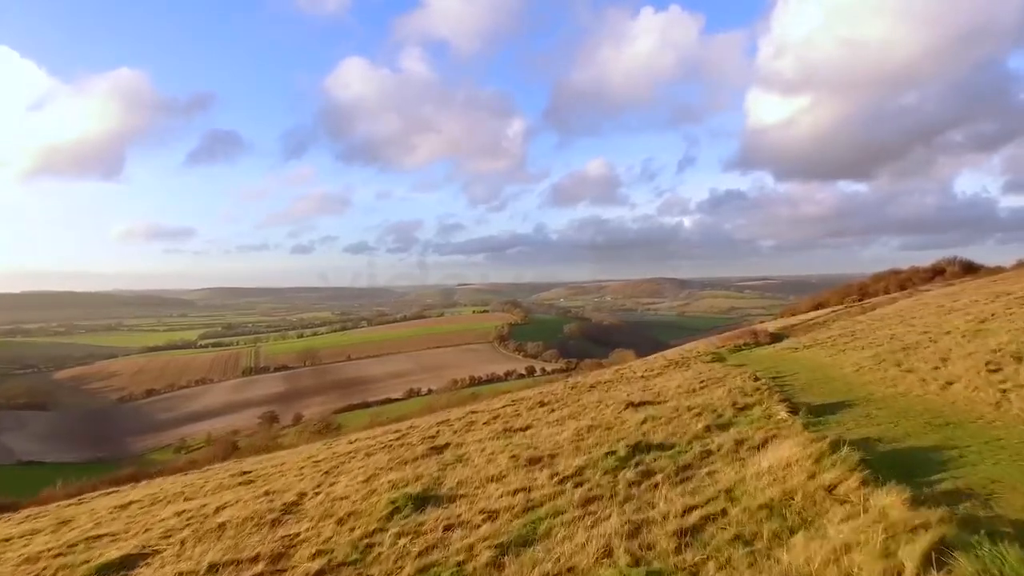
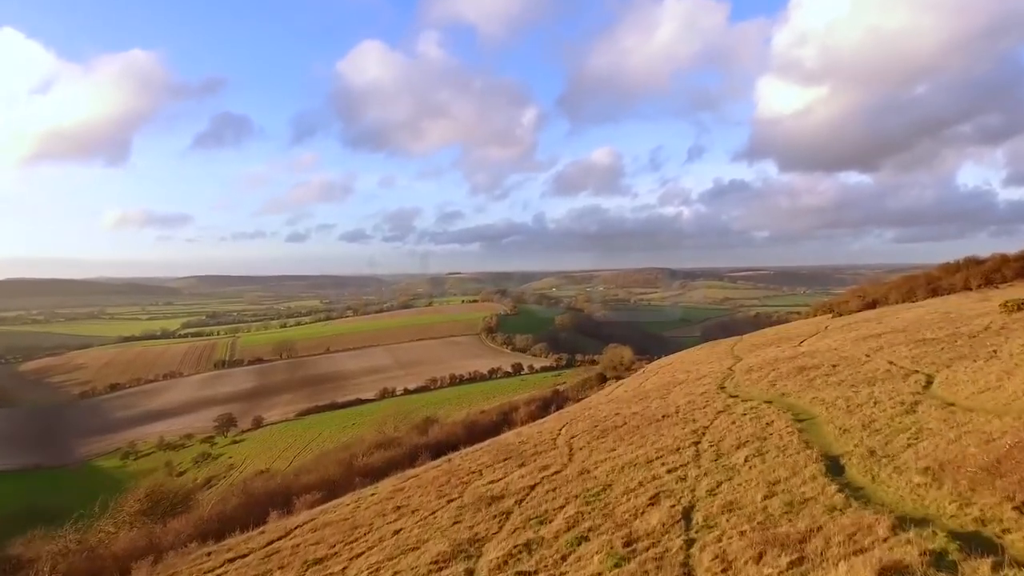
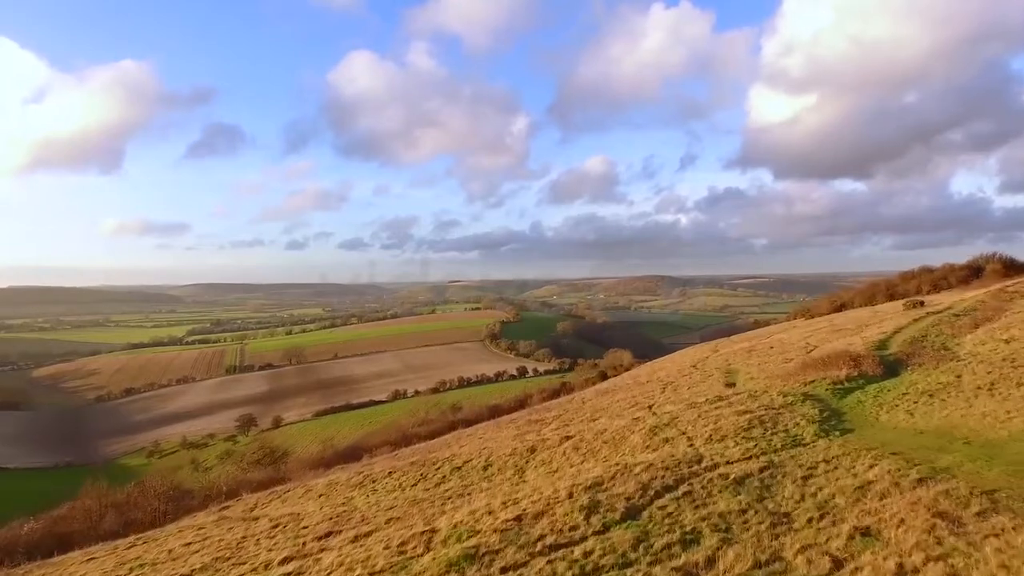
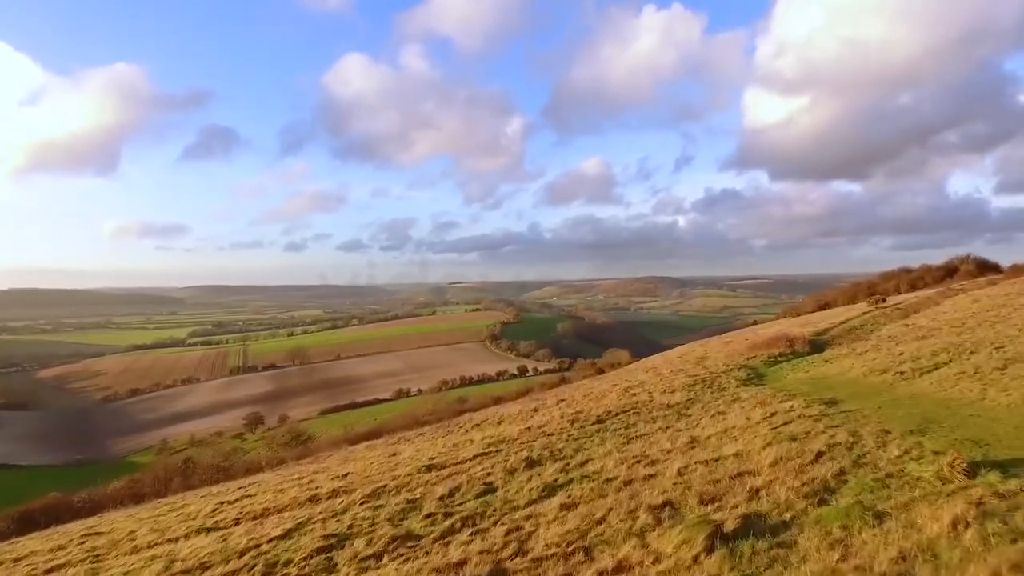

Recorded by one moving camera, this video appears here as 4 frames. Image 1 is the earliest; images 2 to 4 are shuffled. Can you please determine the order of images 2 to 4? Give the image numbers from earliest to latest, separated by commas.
4, 3, 2
